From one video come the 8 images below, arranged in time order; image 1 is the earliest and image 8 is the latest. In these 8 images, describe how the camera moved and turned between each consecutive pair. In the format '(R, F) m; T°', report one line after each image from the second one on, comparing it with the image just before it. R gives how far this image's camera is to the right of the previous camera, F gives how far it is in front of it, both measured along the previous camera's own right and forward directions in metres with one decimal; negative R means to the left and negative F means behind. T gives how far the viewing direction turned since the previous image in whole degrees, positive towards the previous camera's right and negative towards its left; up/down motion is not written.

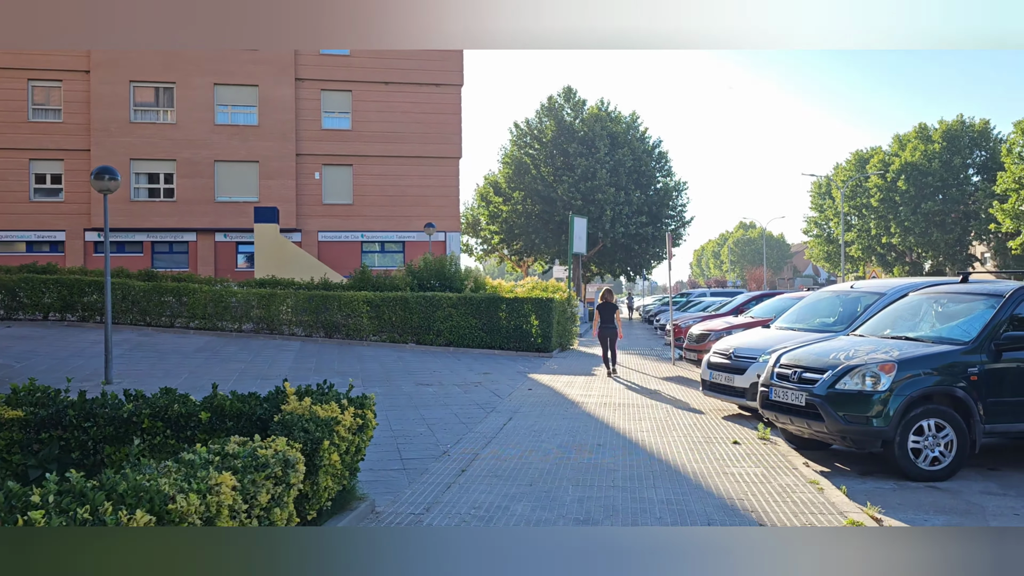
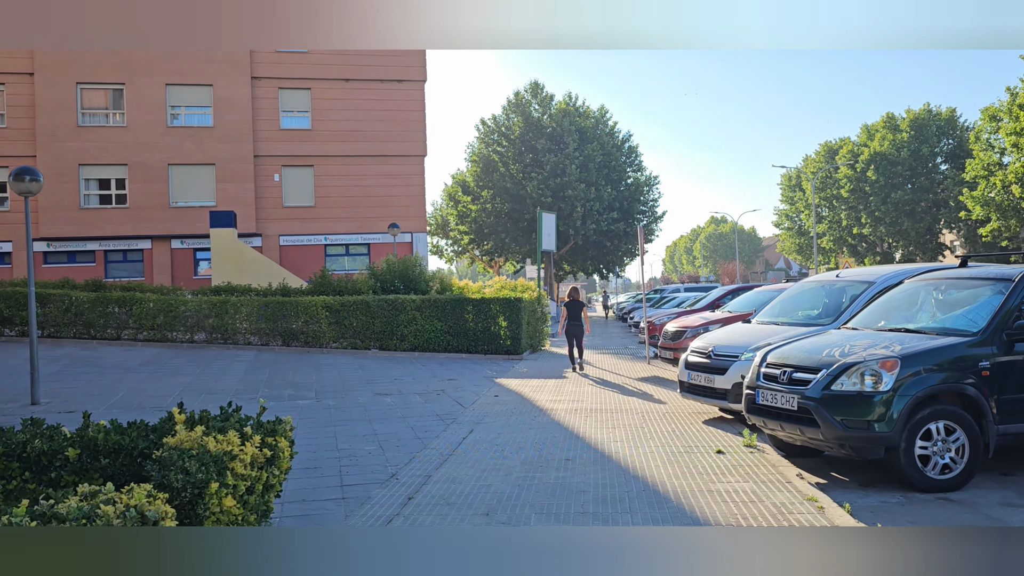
(+0.1, +0.7) m; +2°
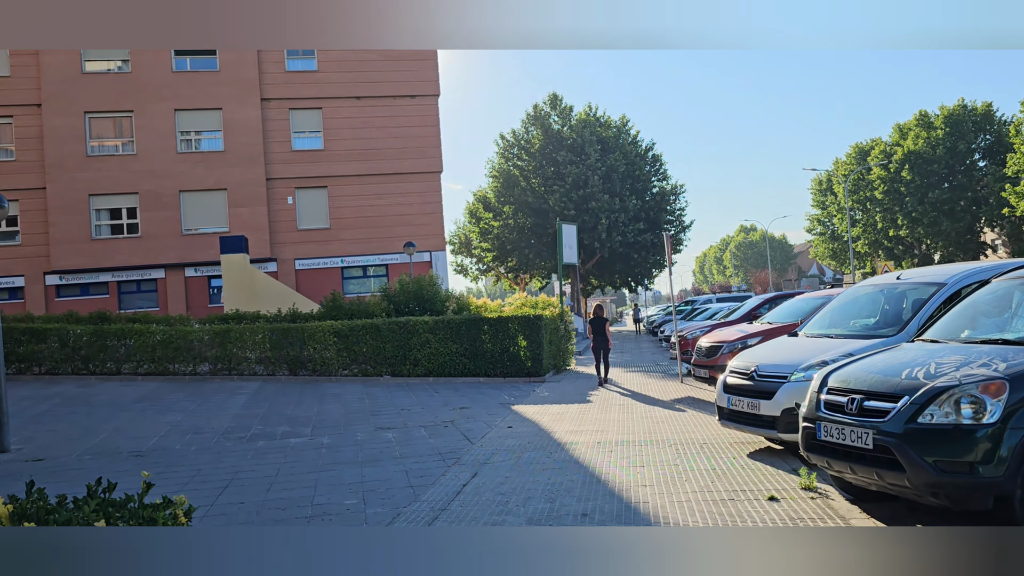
(+0.2, +1.1) m; -2°
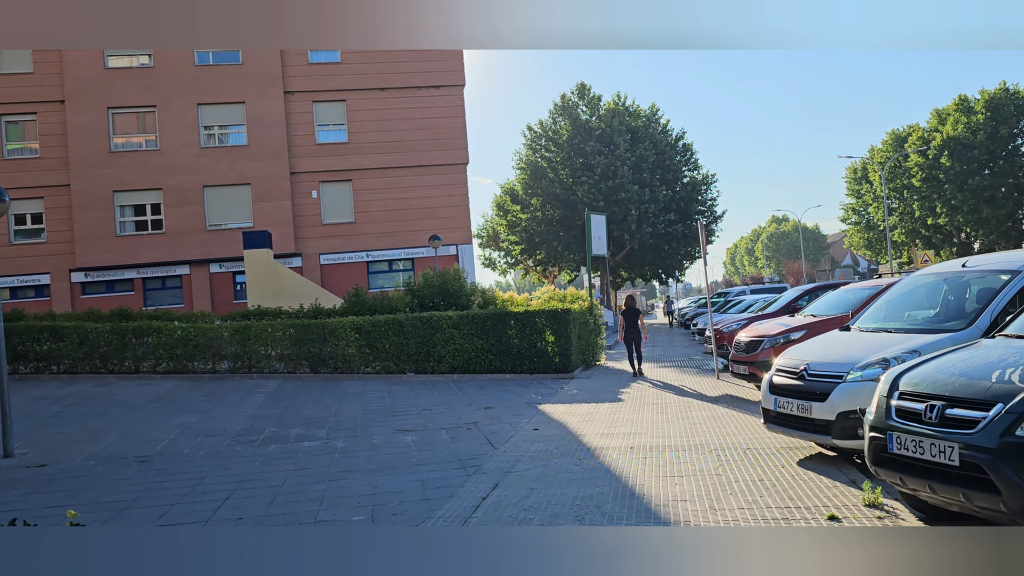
(0.0, +0.6) m; -2°
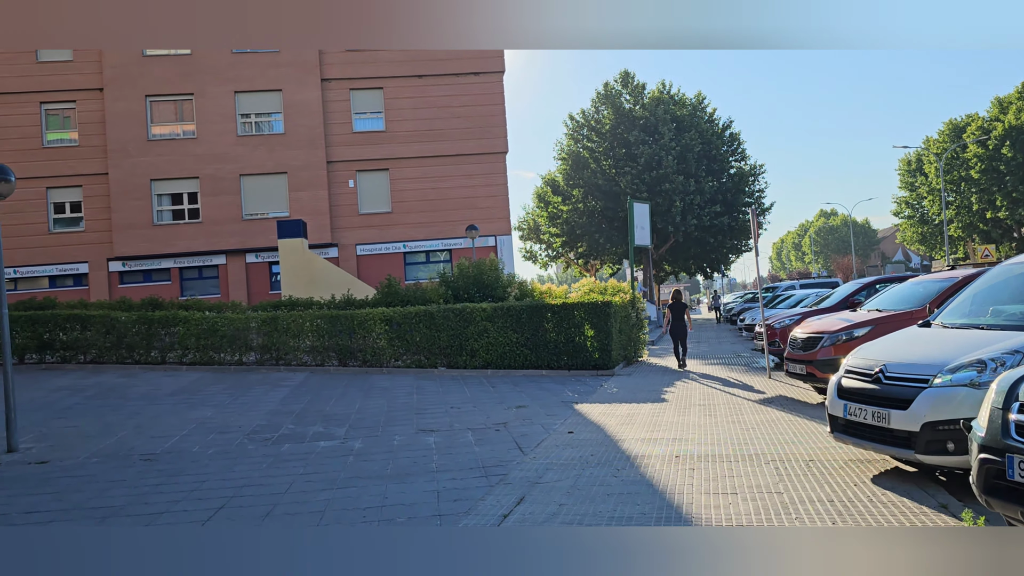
(+0.1, +0.7) m; -3°
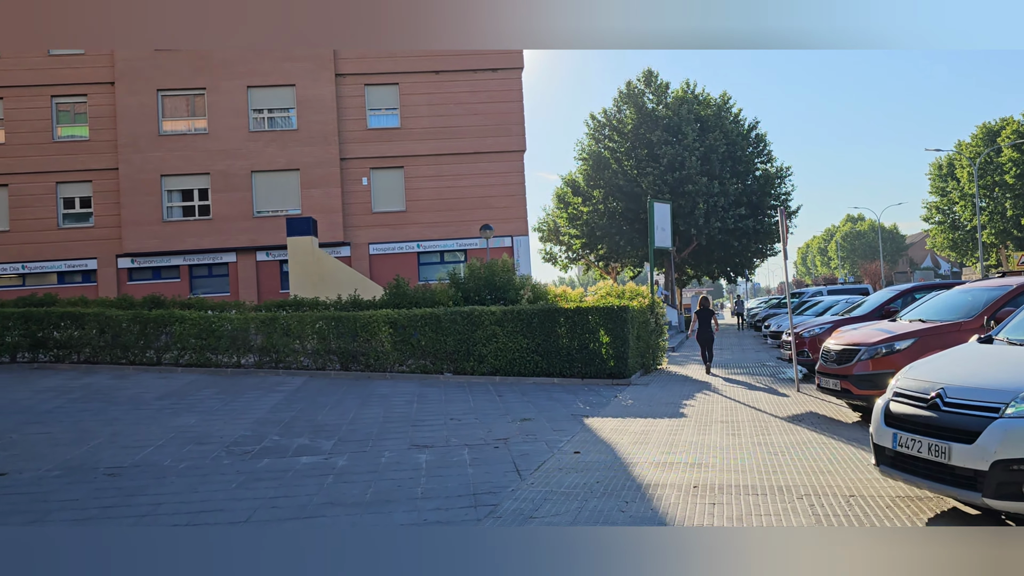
(+0.2, +0.7) m; -1°
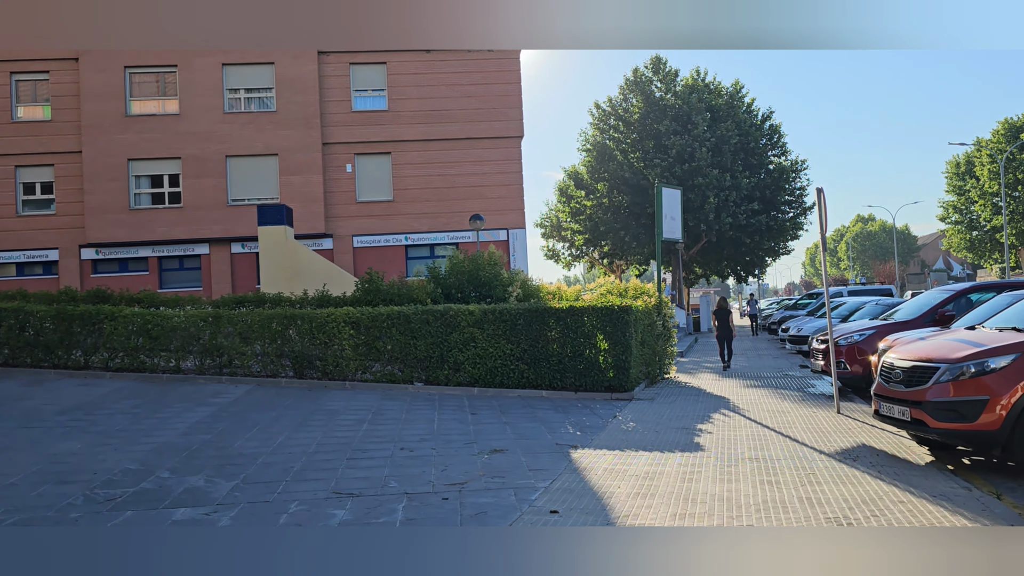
(+0.3, +1.9) m; 0°
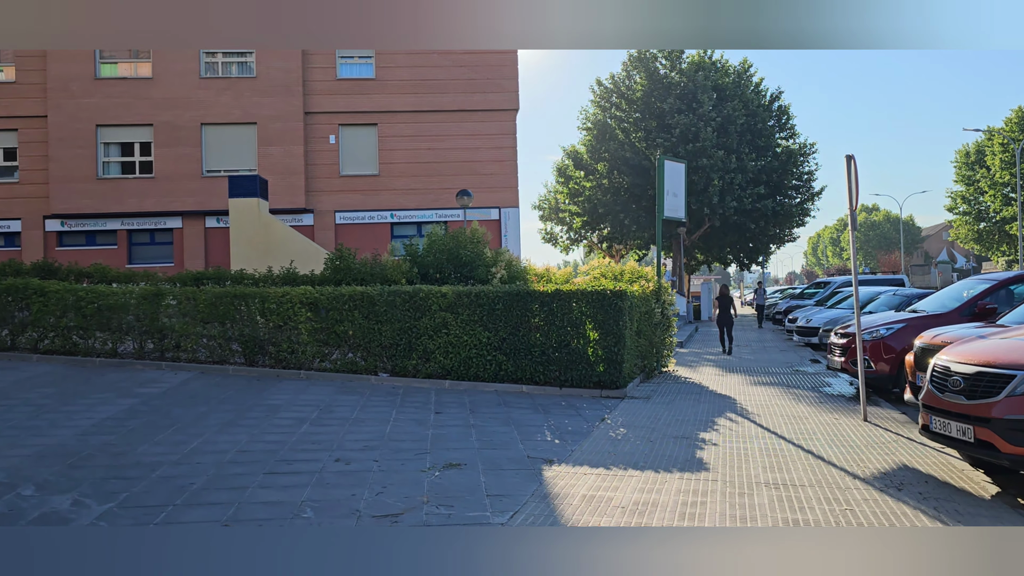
(+0.2, +1.3) m; 0°
